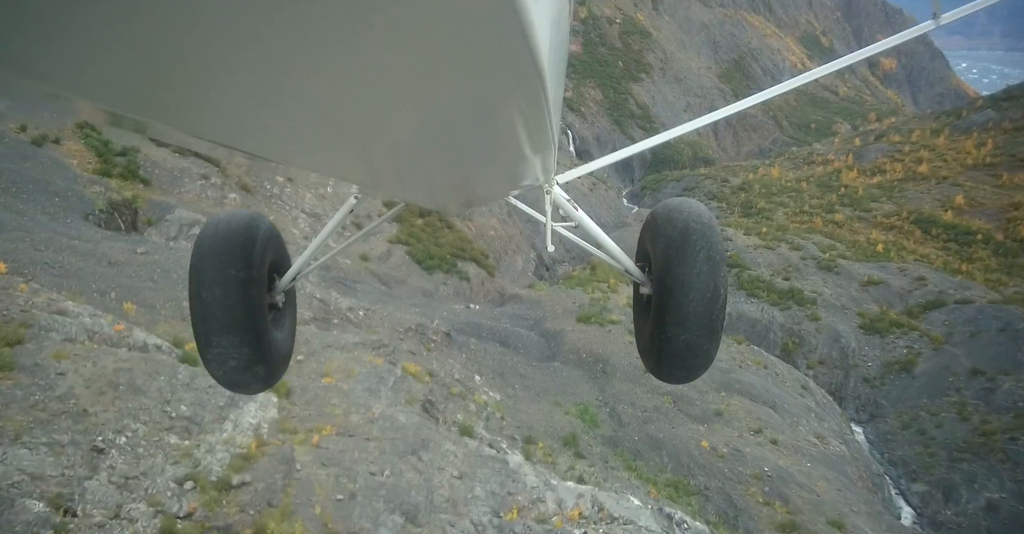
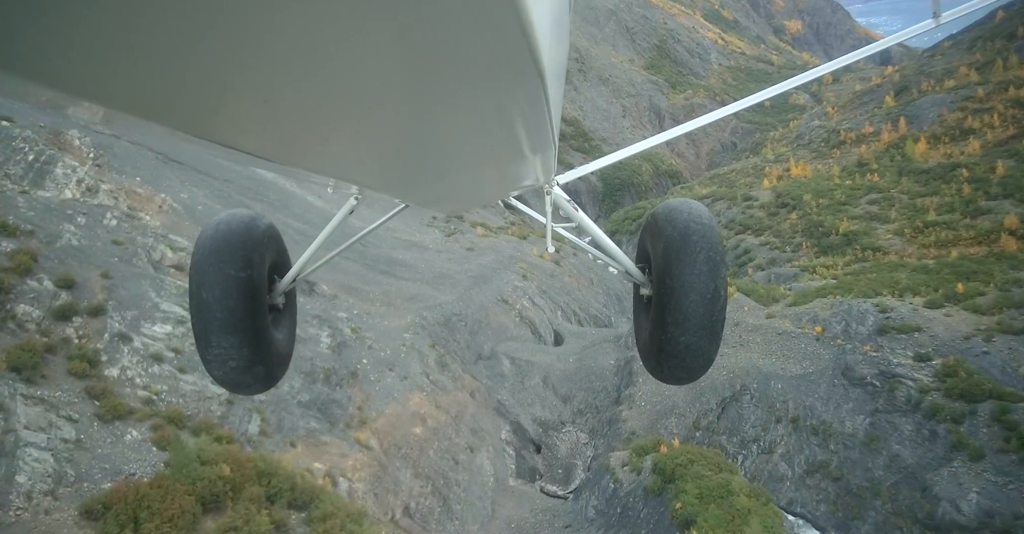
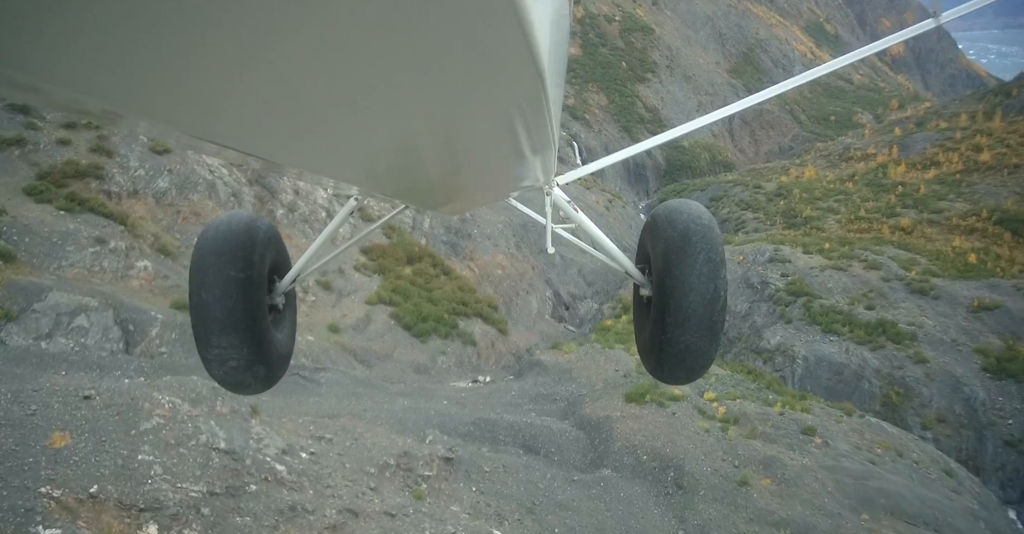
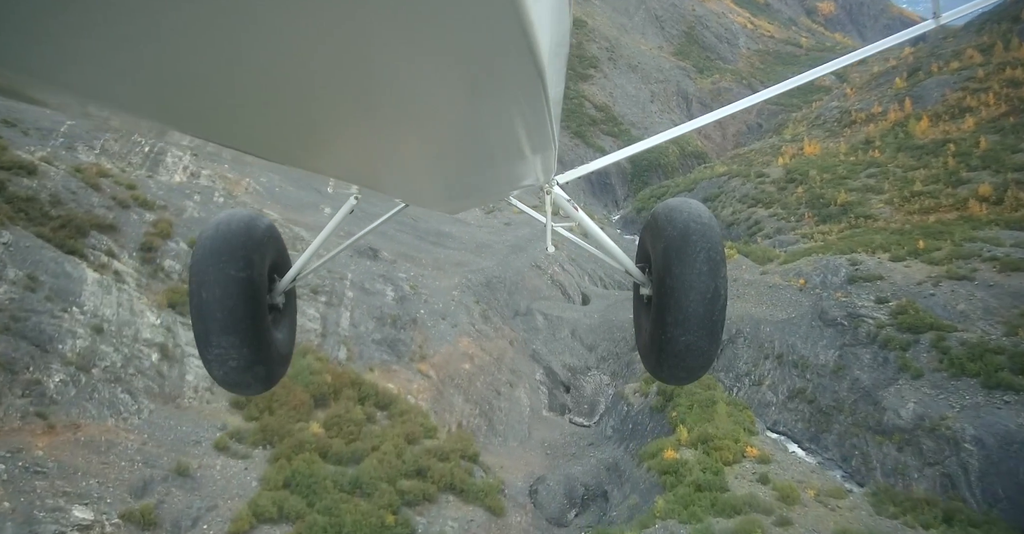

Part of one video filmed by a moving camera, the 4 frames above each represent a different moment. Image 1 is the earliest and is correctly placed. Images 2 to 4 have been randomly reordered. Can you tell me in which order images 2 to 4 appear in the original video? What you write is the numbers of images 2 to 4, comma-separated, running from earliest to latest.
3, 4, 2
